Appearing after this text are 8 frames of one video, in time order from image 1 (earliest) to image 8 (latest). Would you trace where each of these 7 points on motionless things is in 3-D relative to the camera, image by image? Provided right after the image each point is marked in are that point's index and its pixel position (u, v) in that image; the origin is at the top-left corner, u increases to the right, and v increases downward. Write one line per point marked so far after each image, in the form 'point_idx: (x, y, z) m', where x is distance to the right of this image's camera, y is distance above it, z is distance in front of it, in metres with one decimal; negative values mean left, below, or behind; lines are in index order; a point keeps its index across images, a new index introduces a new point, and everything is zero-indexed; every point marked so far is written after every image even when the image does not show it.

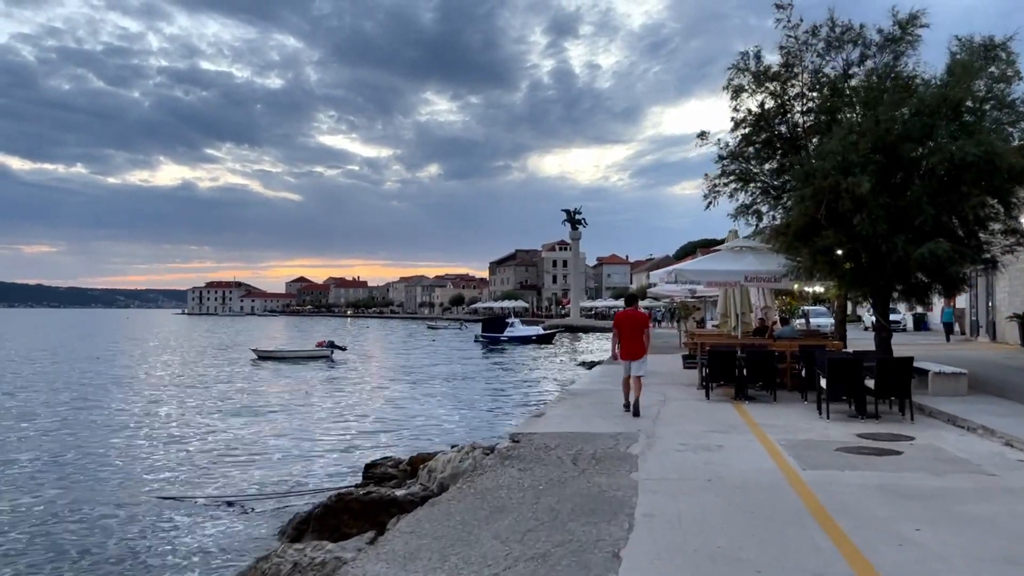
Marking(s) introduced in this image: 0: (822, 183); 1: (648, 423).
0: (+5.5, +1.8, +13.7) m
1: (+1.8, -1.8, +10.5) m
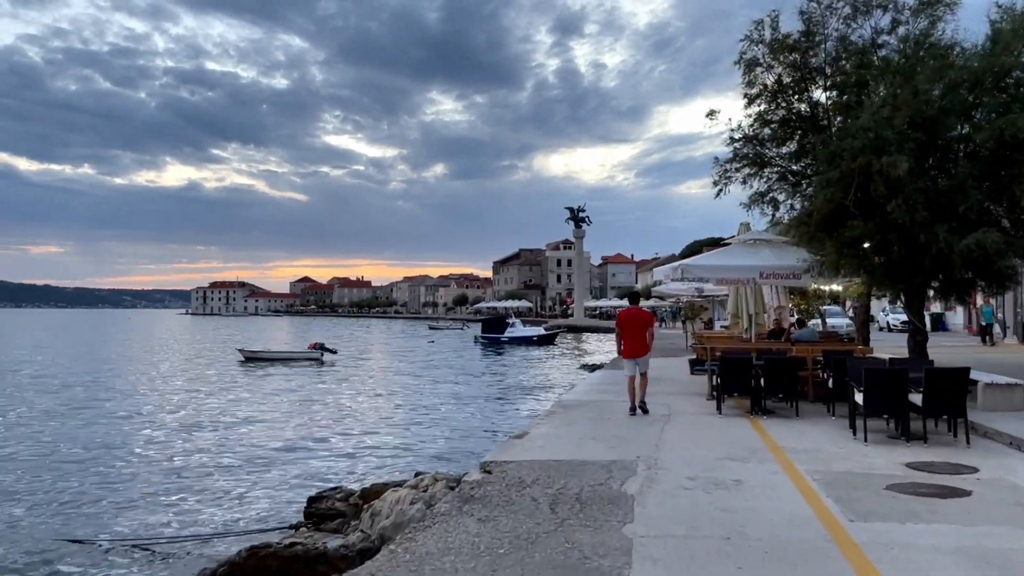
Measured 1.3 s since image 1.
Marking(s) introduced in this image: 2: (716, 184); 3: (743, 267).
0: (+5.2, +1.9, +11.9) m
1: (+1.5, -1.8, +8.7) m
2: (+4.1, +2.1, +15.5) m
3: (+4.2, +0.4, +14.2) m
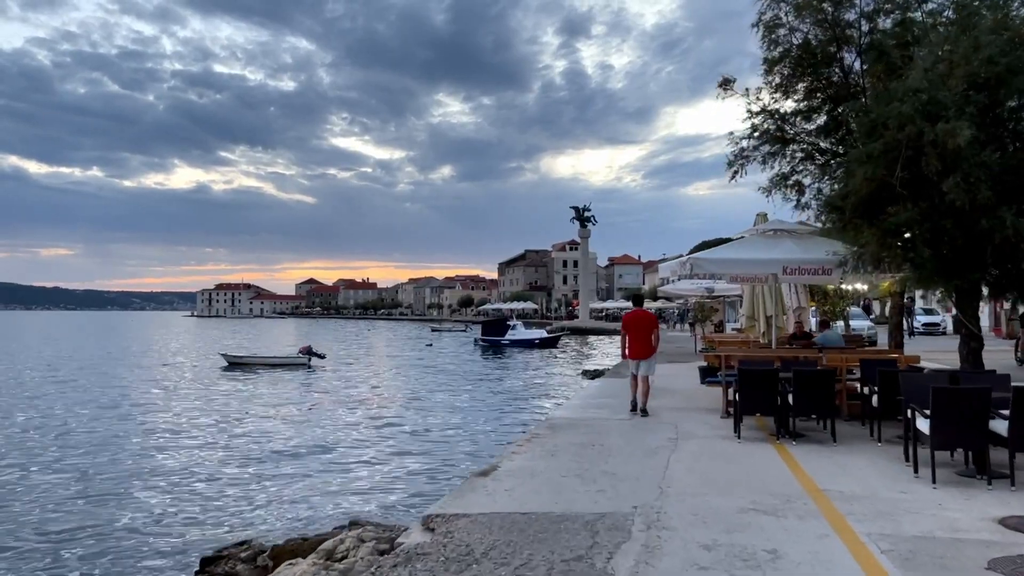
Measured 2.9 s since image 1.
0: (+4.9, +1.9, +9.8) m
1: (+1.2, -1.7, +6.7) m
2: (+3.8, +2.1, +13.4) m
3: (+3.9, +0.4, +12.2) m
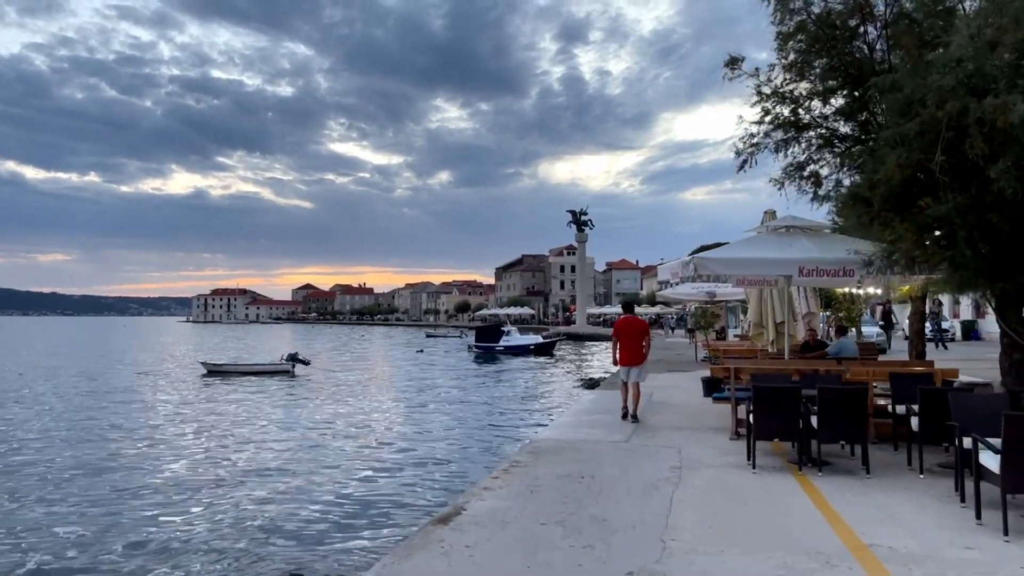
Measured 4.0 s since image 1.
0: (+4.6, +1.9, +8.5) m
1: (+0.9, -1.8, +5.2) m
2: (+3.5, +2.1, +12.0) m
3: (+3.6, +0.4, +10.8) m
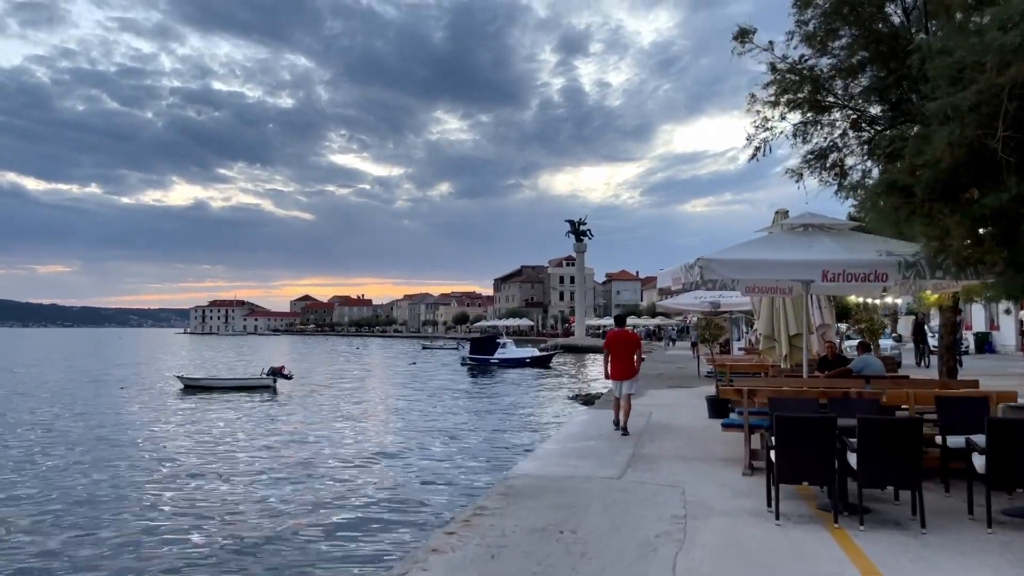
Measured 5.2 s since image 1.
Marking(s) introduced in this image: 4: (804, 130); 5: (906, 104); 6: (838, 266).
0: (+4.3, +1.9, +6.9) m
1: (+0.6, -1.8, +3.6) m
2: (+3.2, +2.0, +10.4) m
3: (+3.3, +0.3, +9.2) m
4: (+3.8, +2.0, +10.1) m
5: (+4.4, +2.0, +8.7) m
6: (+3.8, +0.3, +9.1) m
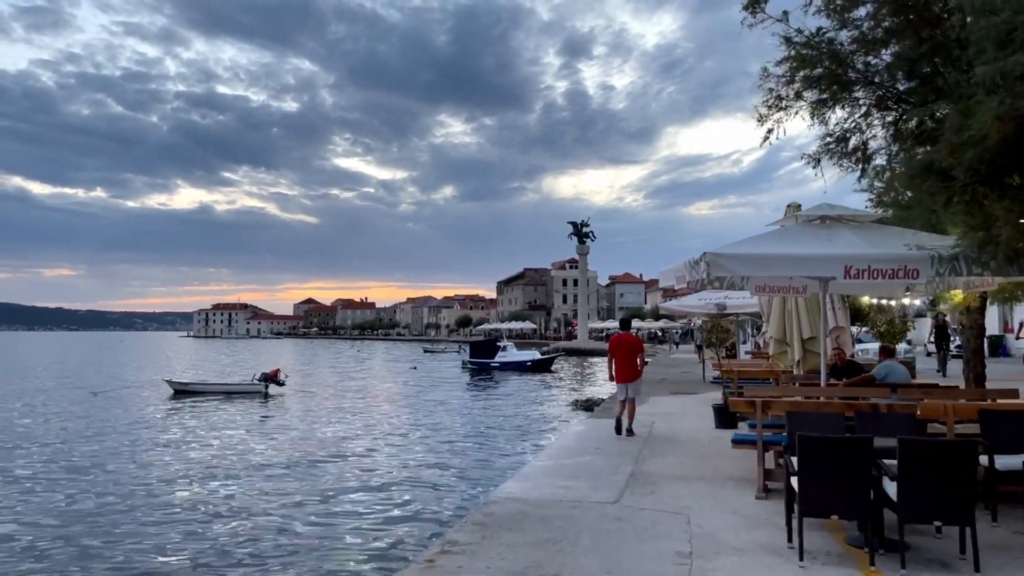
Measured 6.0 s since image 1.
0: (+4.1, +1.9, +5.9) m
1: (+0.4, -1.7, +2.6) m
2: (+3.0, +2.0, +9.4) m
3: (+3.1, +0.3, +8.2) m
4: (+3.6, +2.0, +9.1) m
5: (+4.2, +2.1, +7.7) m
6: (+3.6, +0.3, +8.1) m
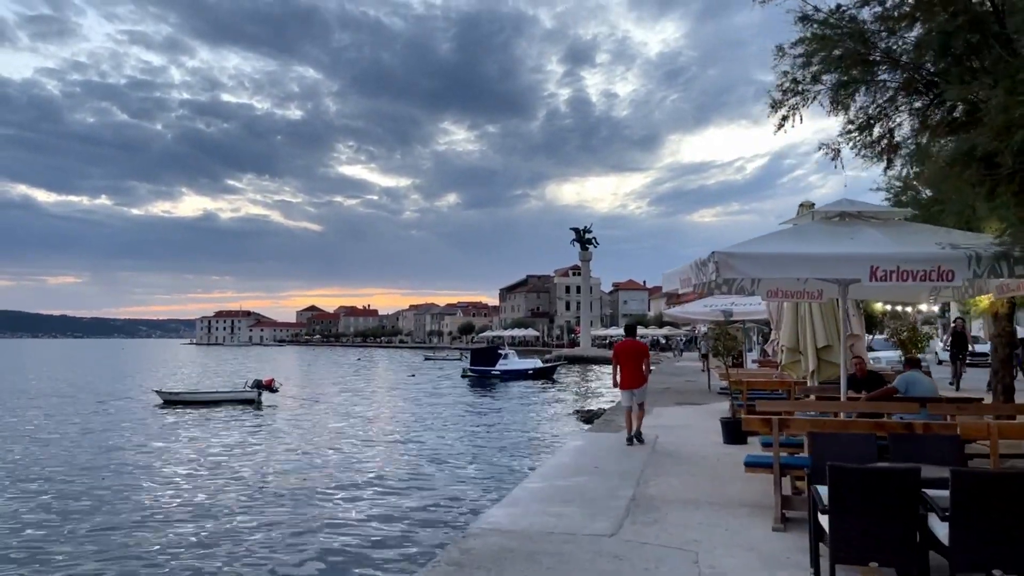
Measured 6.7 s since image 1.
0: (+4.0, +1.9, +5.0) m
1: (+0.3, -1.7, +1.8) m
2: (+2.9, +1.9, +8.6) m
3: (+3.0, +0.3, +7.3) m
4: (+3.5, +2.0, +8.2) m
5: (+4.1, +2.0, +6.9) m
6: (+3.5, +0.3, +7.2) m
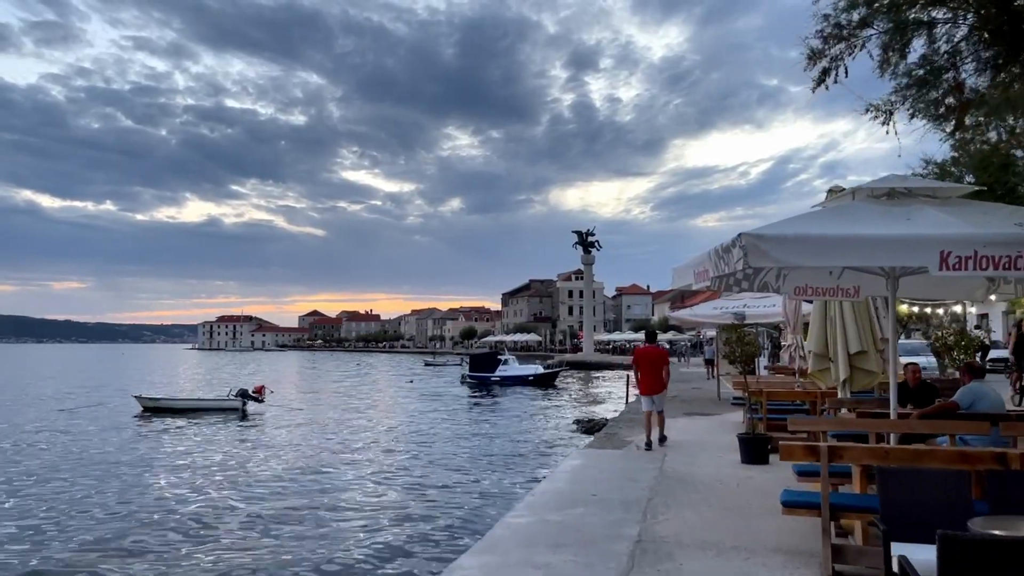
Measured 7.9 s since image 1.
0: (+3.8, +2.0, +3.6) m
1: (0.0, -1.6, +0.3) m
2: (+2.7, +2.0, +7.1) m
3: (+2.8, +0.3, +5.8) m
4: (+3.3, +2.1, +6.8) m
5: (+3.9, +2.1, +5.4) m
6: (+3.3, +0.3, +5.7) m
